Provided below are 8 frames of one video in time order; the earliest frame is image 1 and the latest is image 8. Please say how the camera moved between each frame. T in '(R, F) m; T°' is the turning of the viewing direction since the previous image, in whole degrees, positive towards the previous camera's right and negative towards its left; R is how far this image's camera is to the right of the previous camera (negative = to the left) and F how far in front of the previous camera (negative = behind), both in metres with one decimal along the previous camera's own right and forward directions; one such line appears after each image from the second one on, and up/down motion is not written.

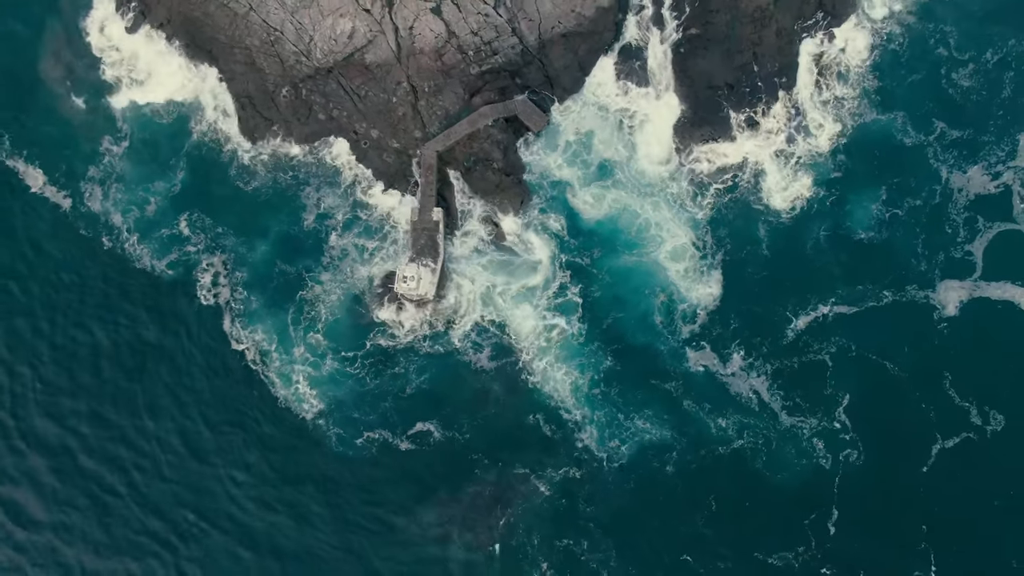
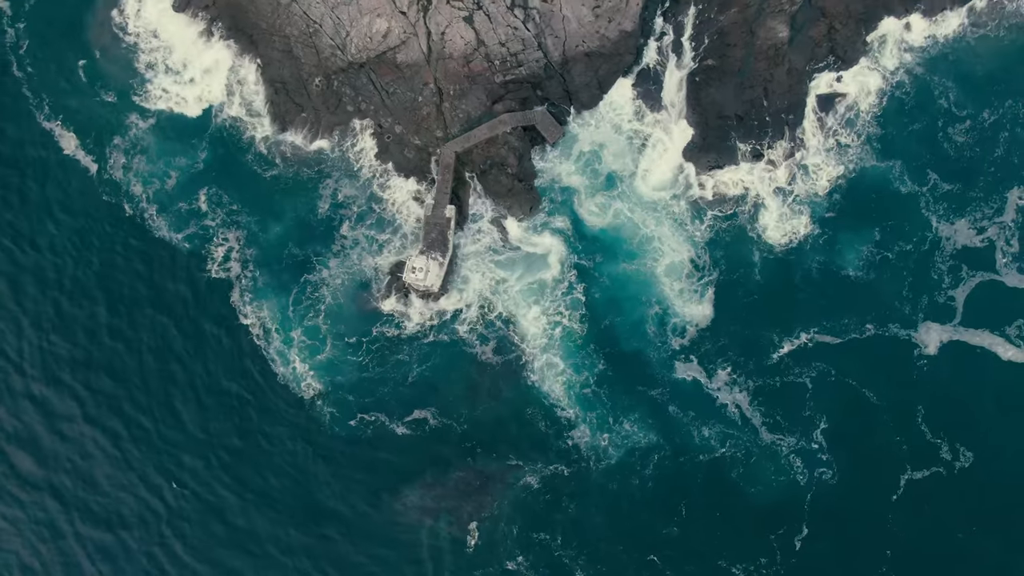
(-0.3, -3.2) m; 0°
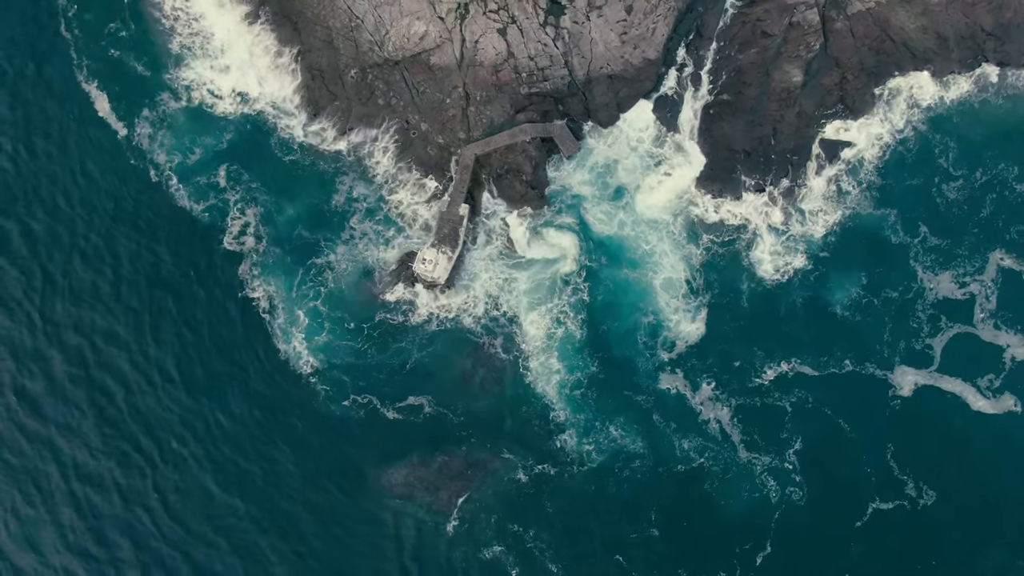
(-0.1, -3.6) m; 0°
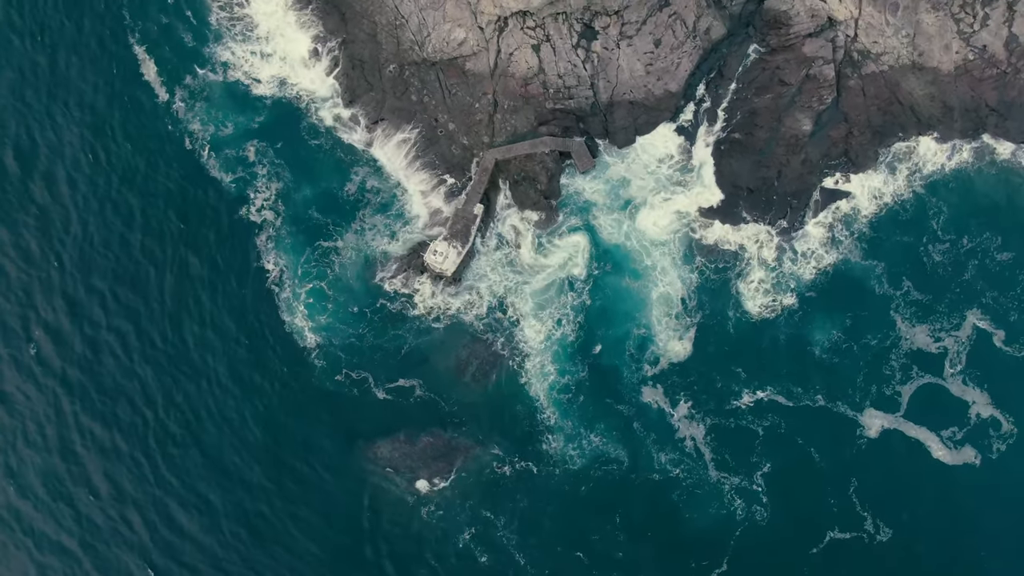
(-0.1, -4.1) m; 0°
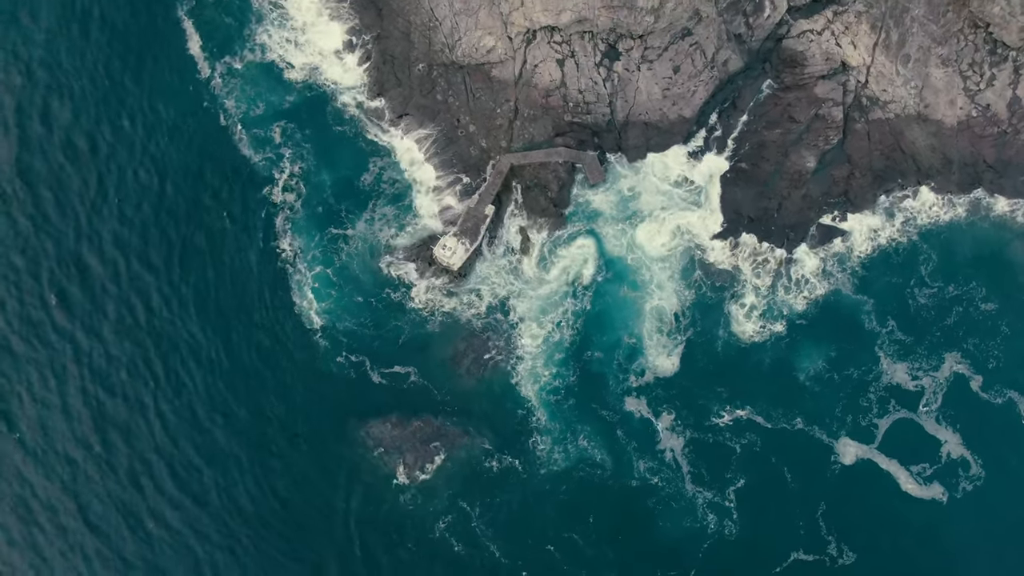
(0.0, -3.2) m; 0°
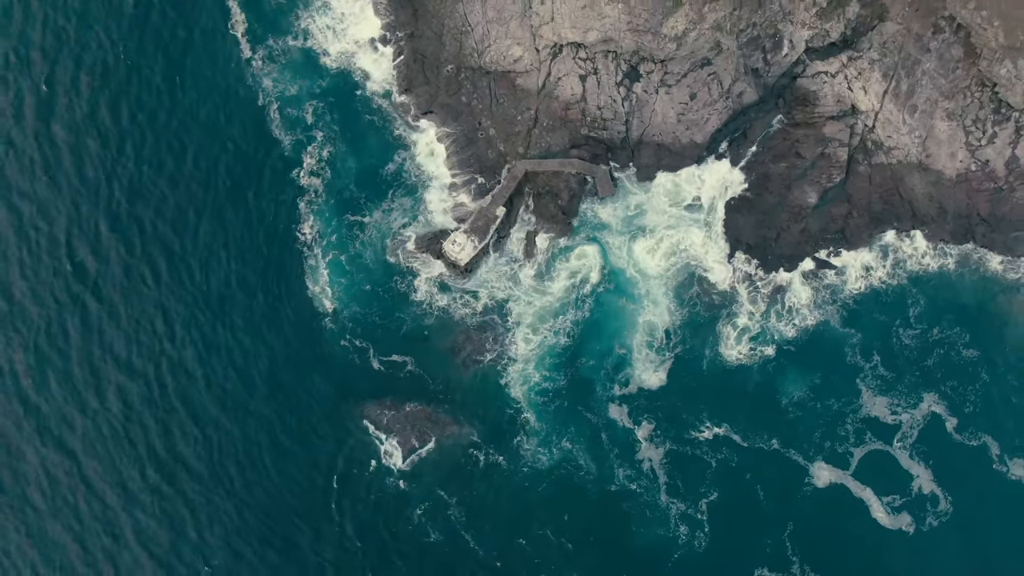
(+0.1, -3.3) m; 0°
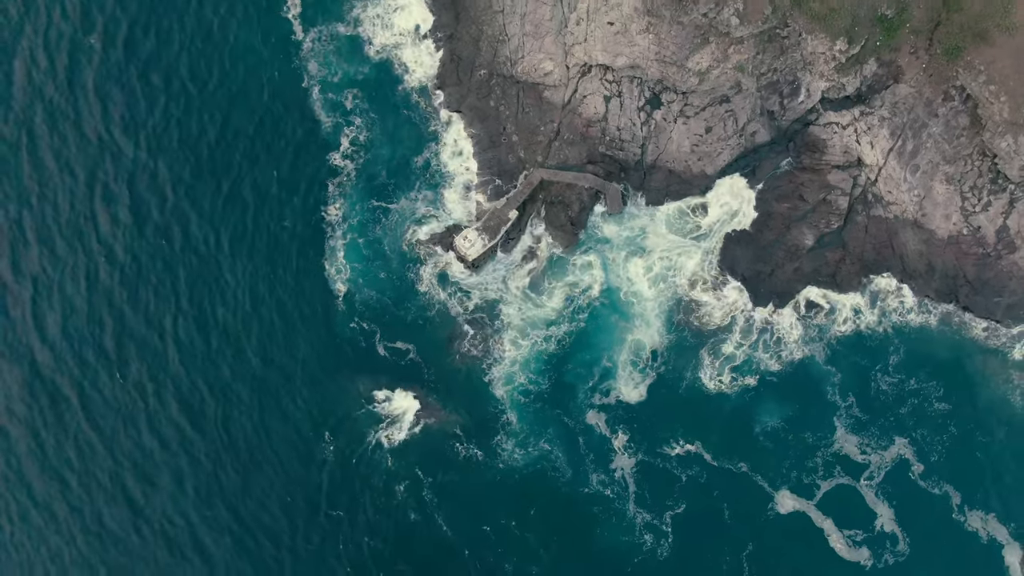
(+0.2, -4.0) m; 0°
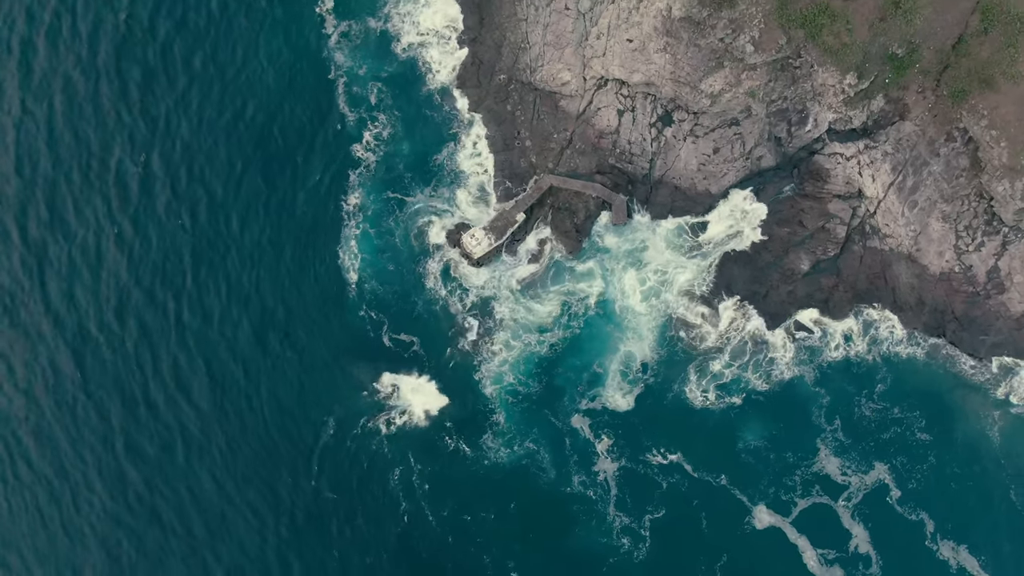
(+0.3, -2.5) m; 0°
